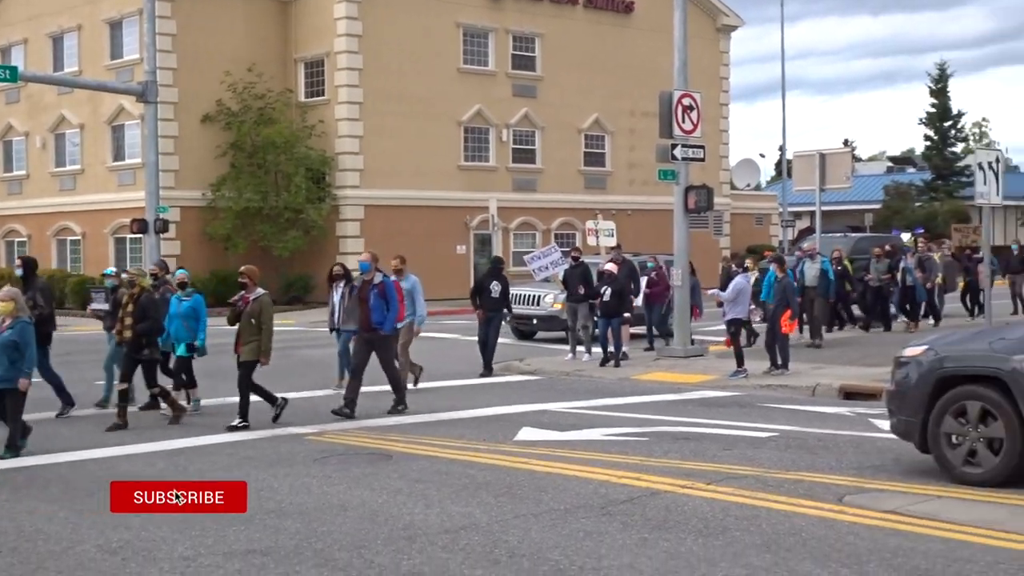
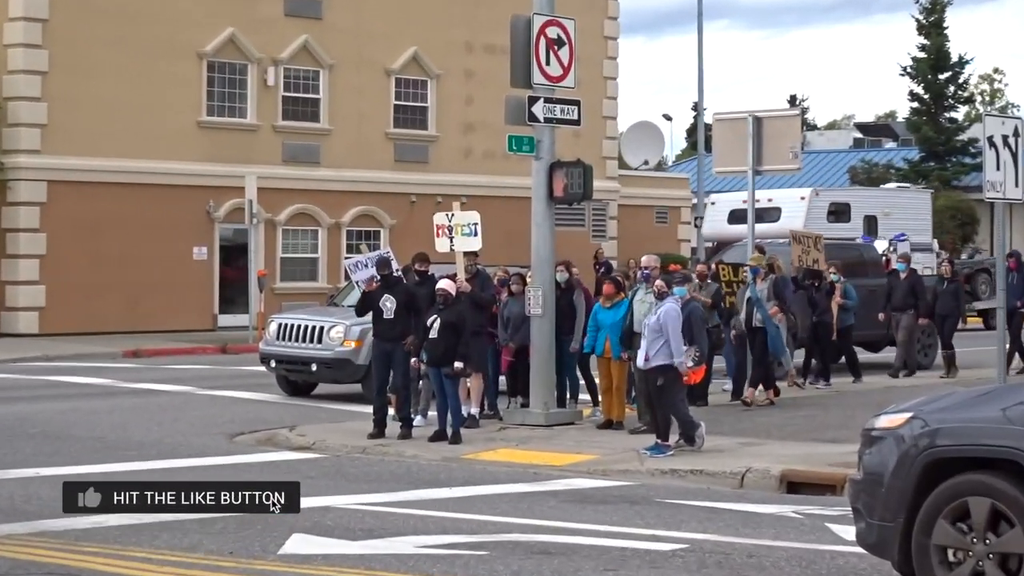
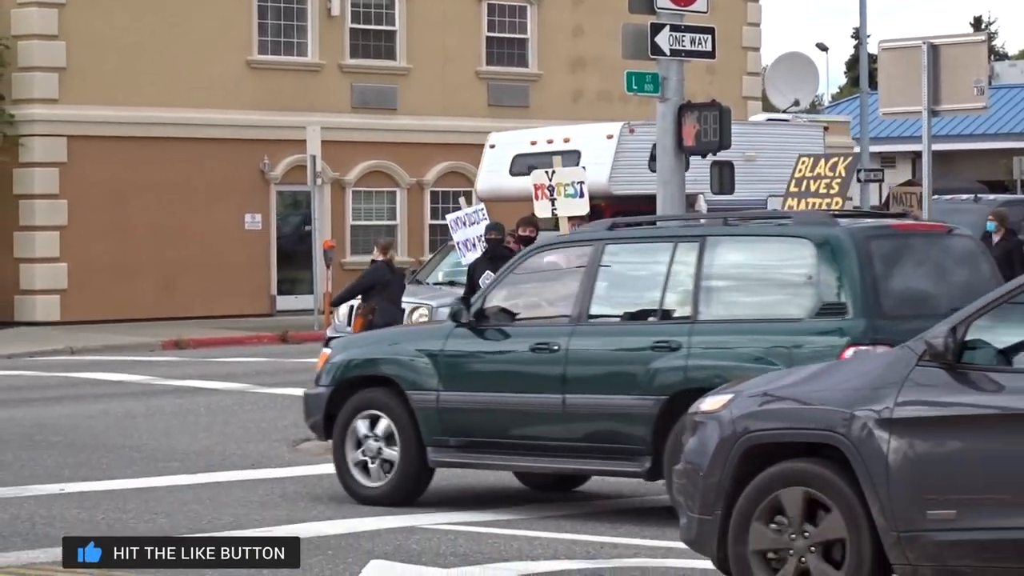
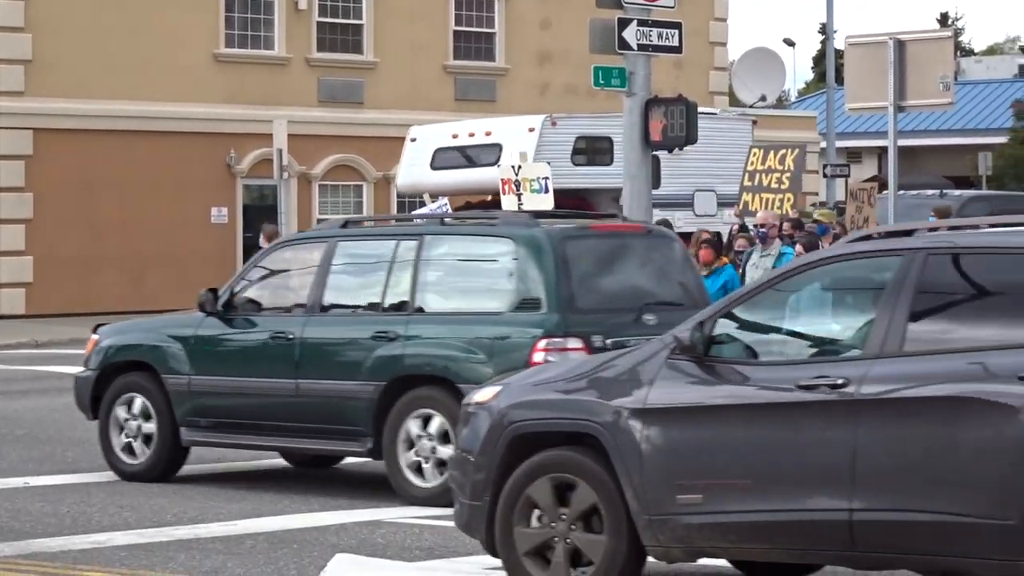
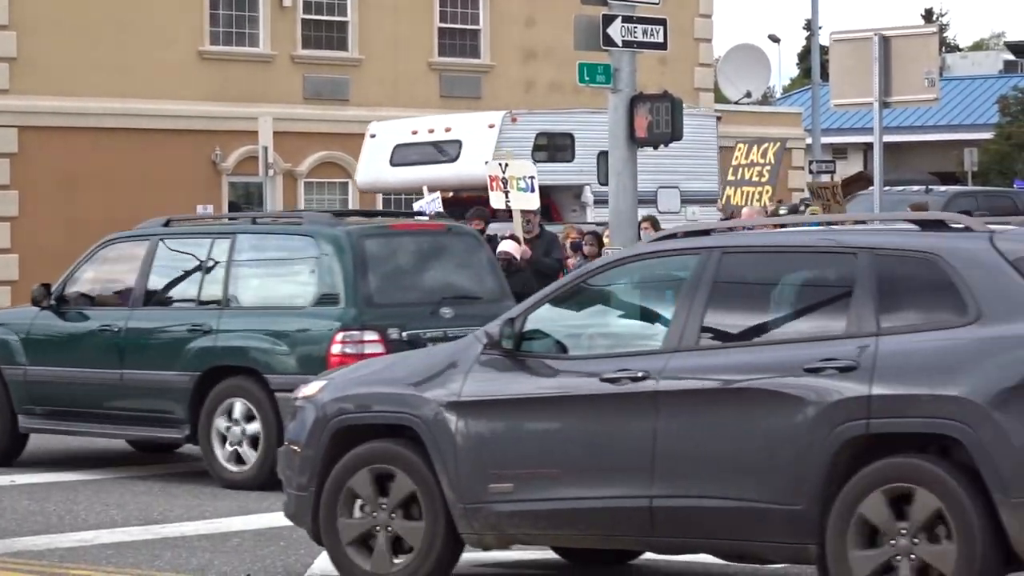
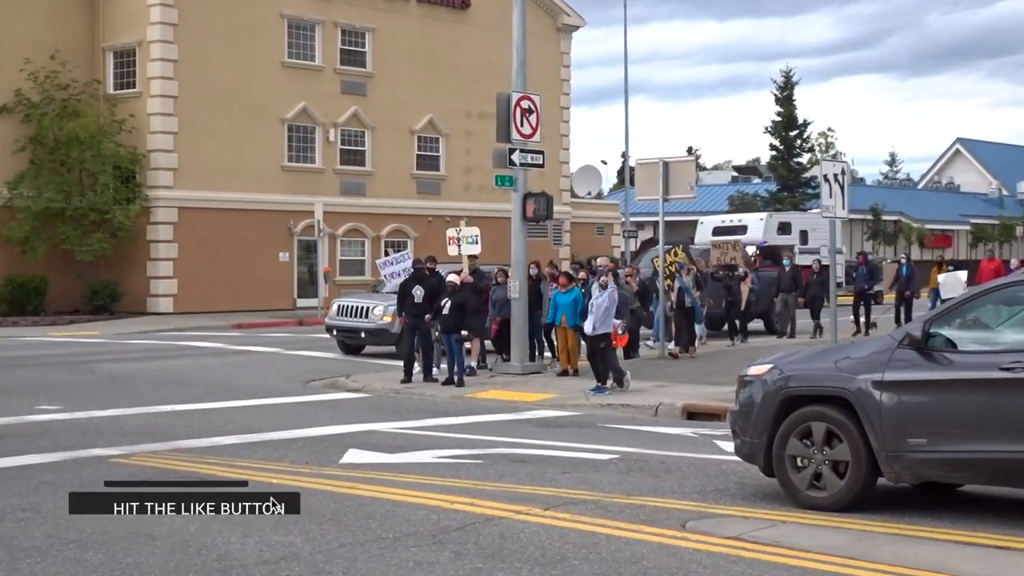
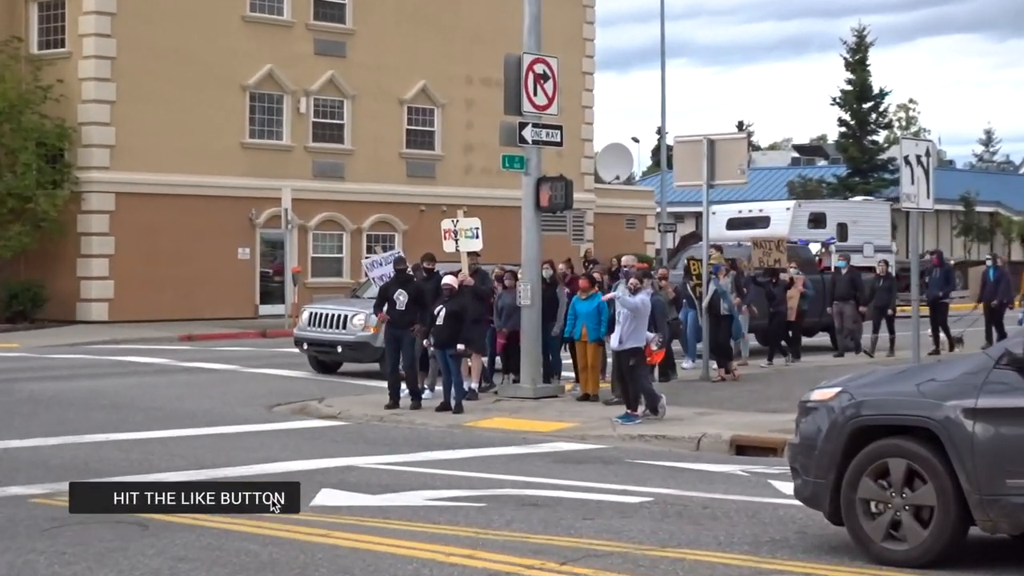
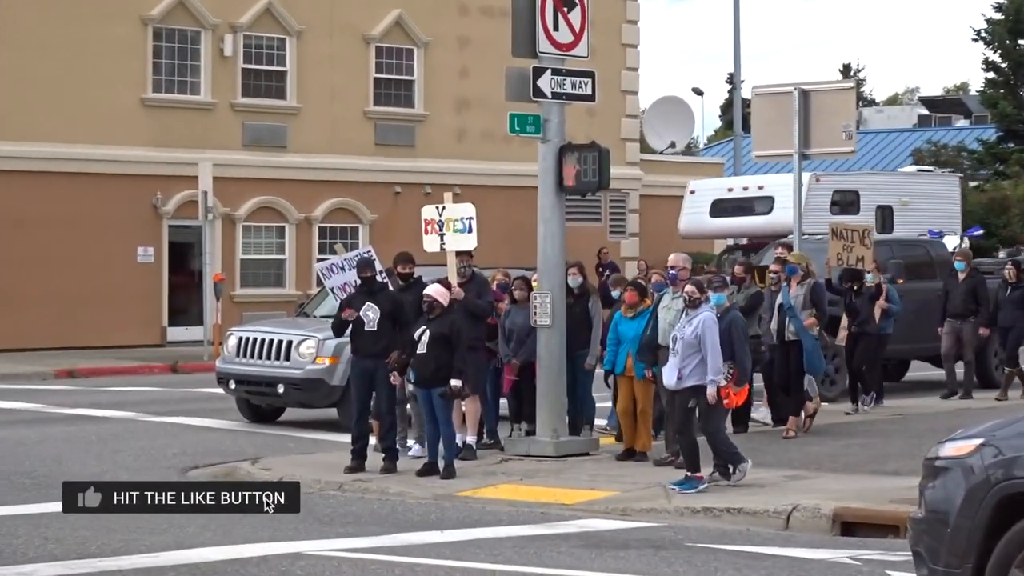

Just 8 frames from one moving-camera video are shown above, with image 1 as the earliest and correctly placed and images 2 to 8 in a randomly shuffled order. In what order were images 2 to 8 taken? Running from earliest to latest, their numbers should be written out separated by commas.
6, 7, 2, 8, 3, 4, 5
